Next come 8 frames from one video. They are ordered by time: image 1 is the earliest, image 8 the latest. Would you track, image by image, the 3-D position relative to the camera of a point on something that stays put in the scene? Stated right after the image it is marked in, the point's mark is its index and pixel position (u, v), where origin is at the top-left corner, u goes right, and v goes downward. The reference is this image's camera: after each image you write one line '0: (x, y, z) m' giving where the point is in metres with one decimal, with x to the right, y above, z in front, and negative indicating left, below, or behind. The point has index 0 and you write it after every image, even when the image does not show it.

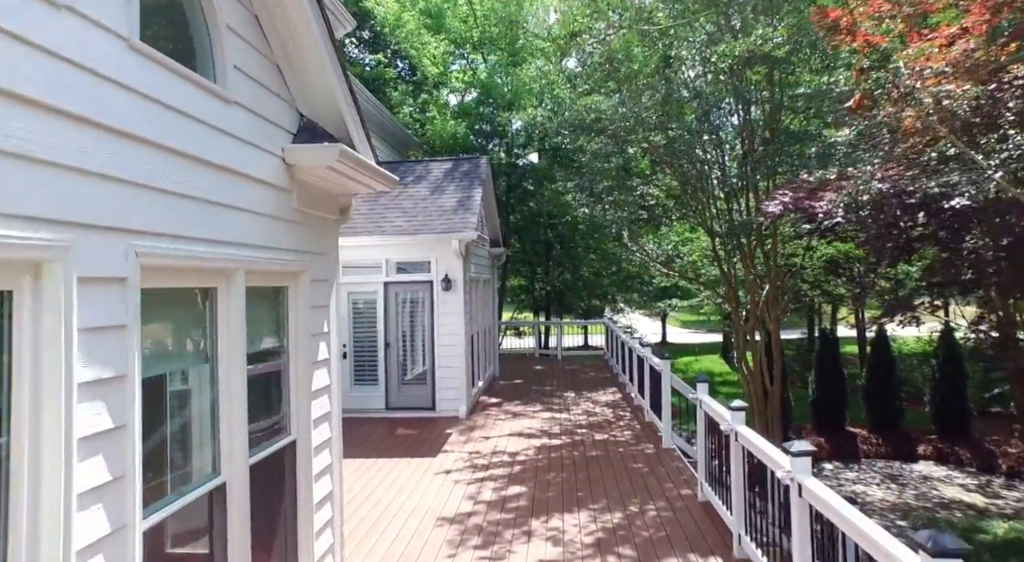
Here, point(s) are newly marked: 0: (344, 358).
0: (-2.2, -1.0, +8.6) m
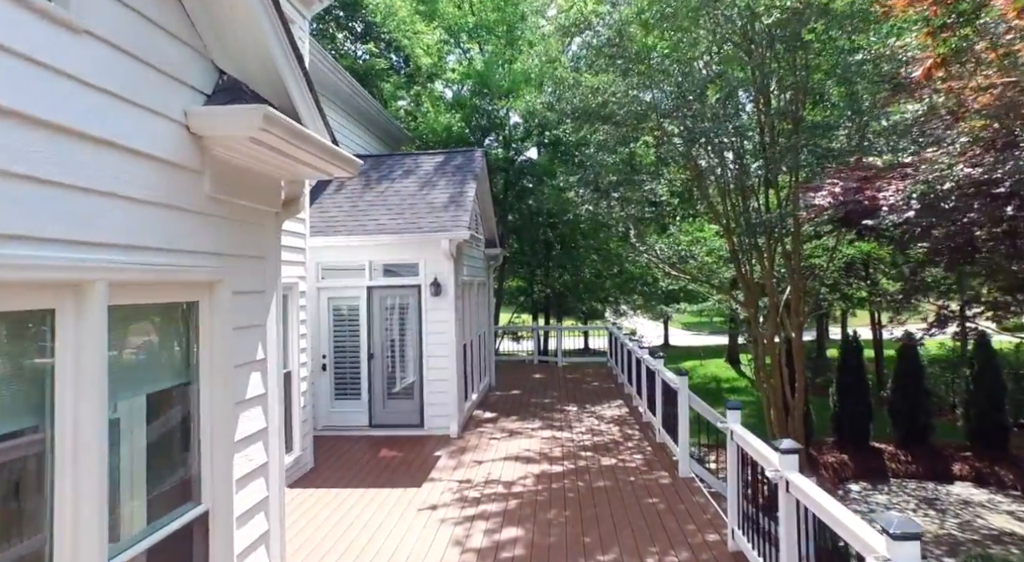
0: (-2.2, -1.1, +7.8) m
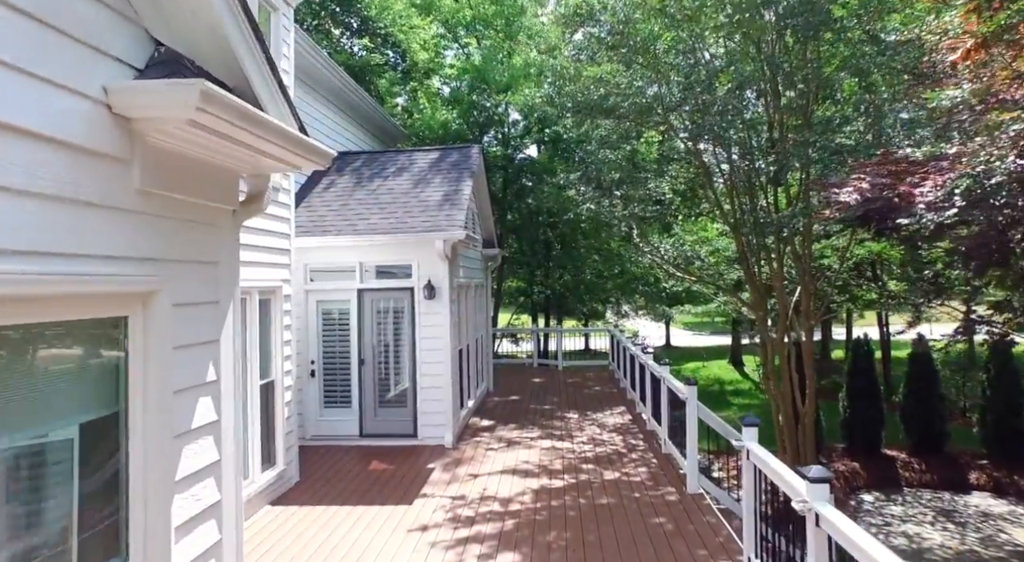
0: (-2.3, -1.1, +7.4) m
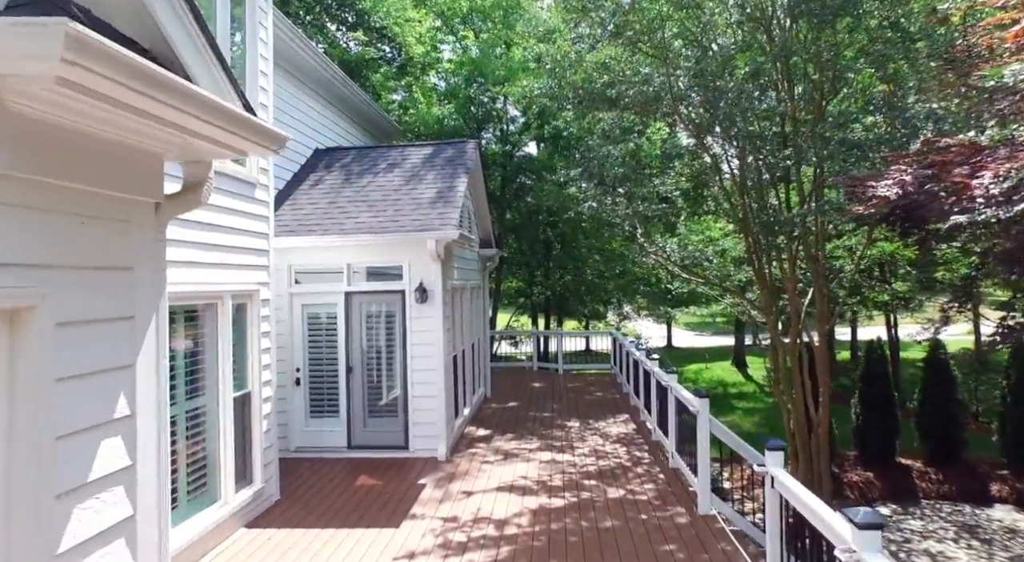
0: (-2.3, -1.1, +7.0) m
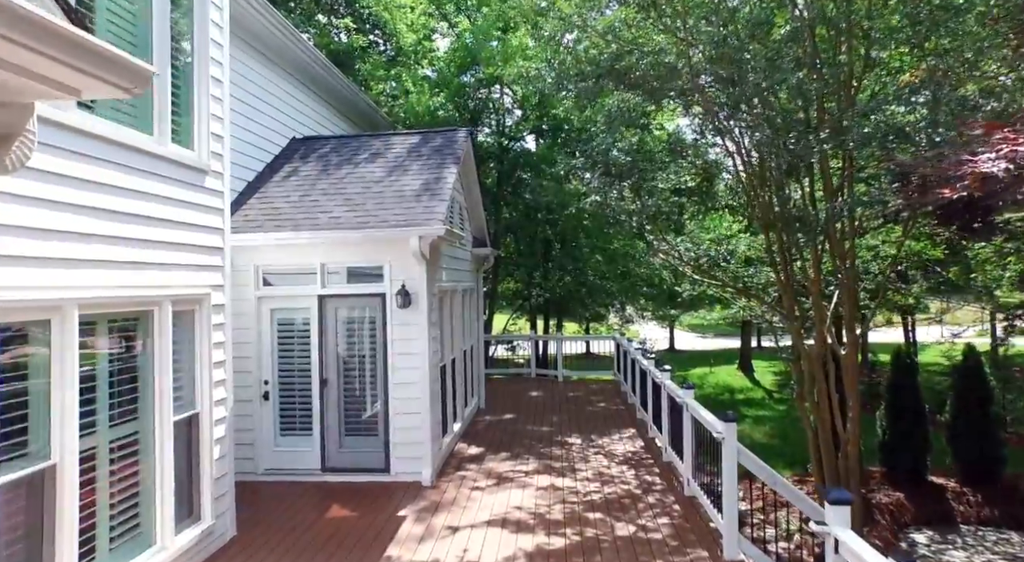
0: (-2.3, -1.1, +6.2) m
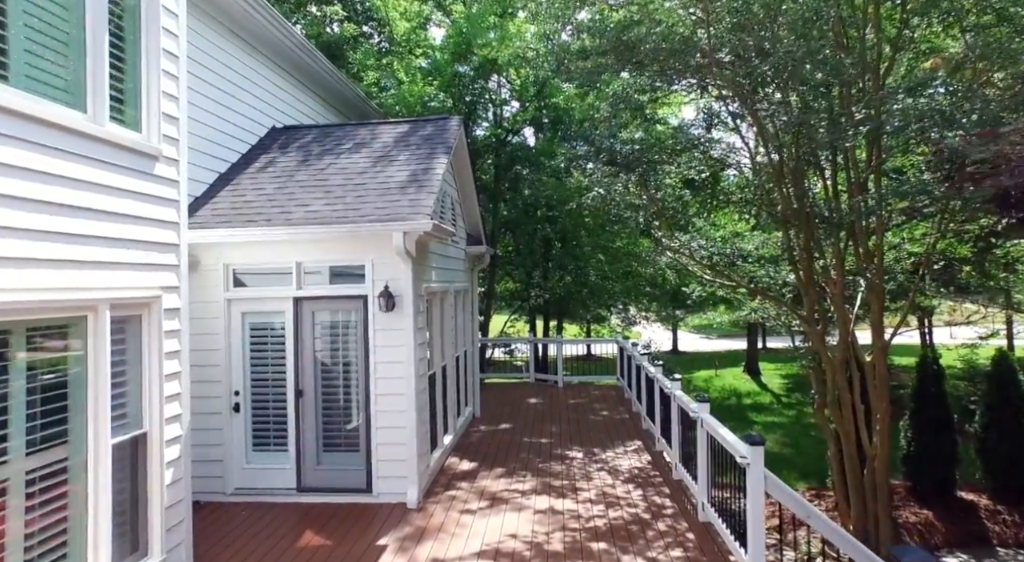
0: (-2.4, -1.1, +5.7) m
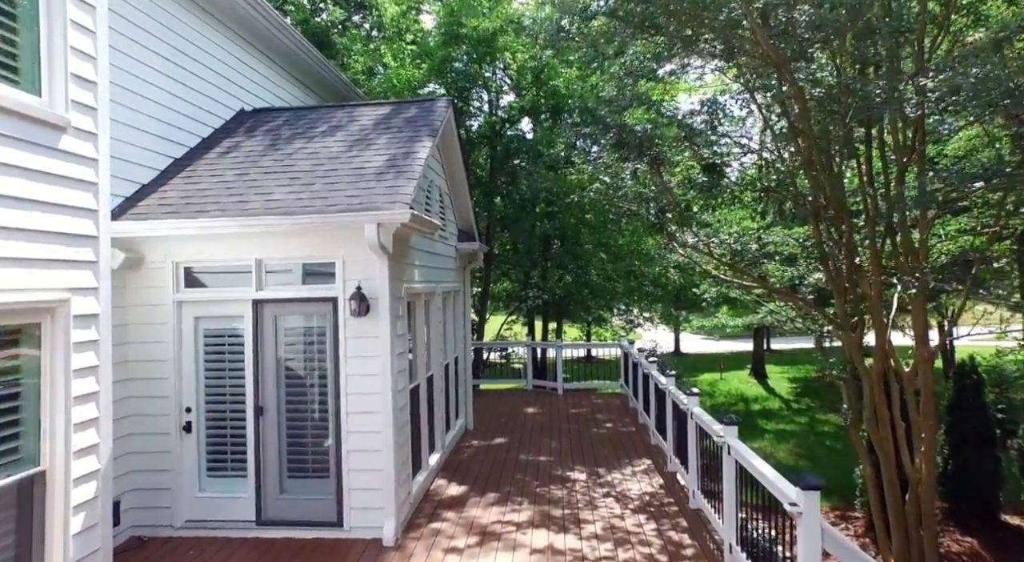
0: (-2.4, -1.1, +4.9) m
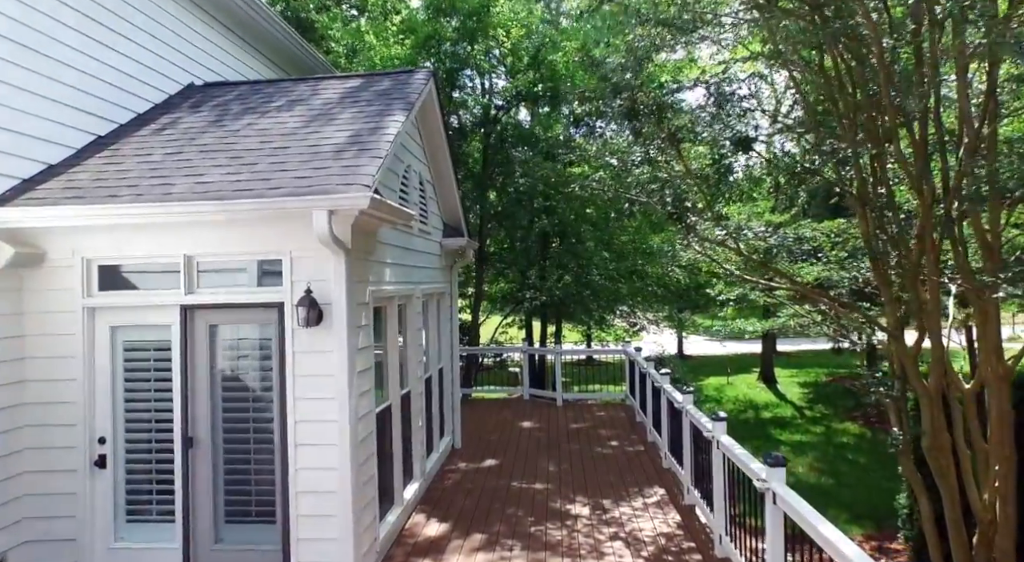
0: (-2.5, -1.2, +4.0) m
